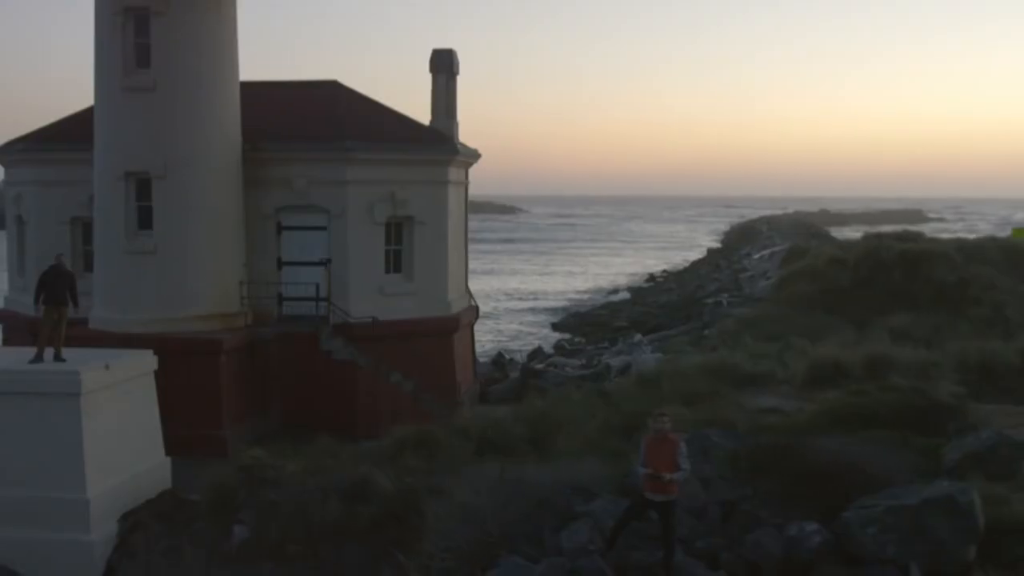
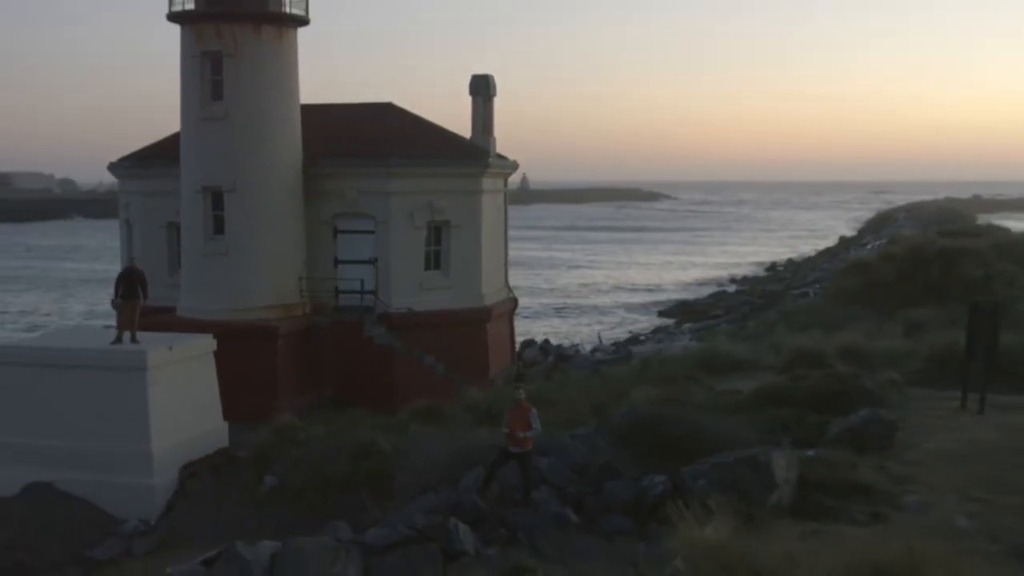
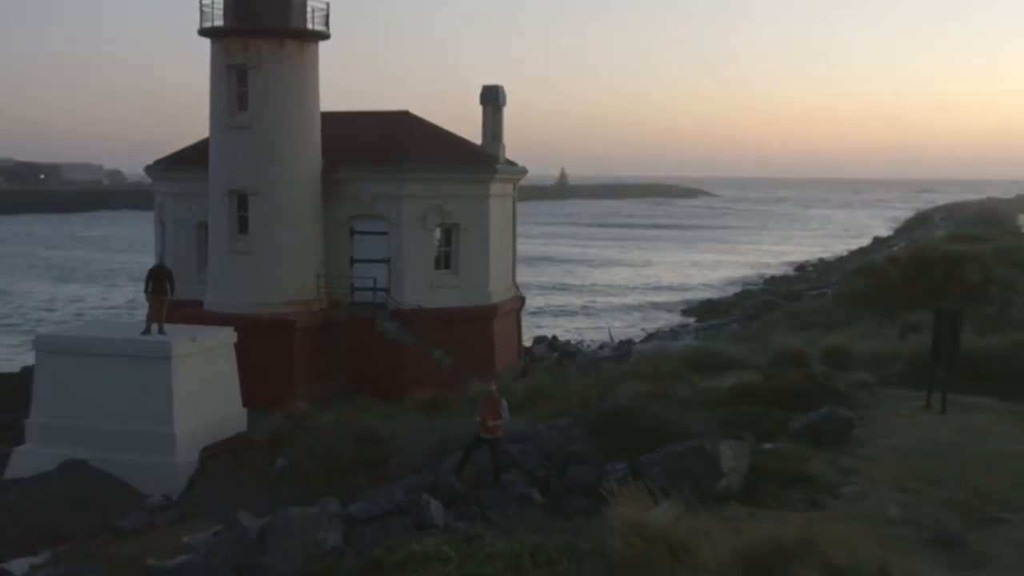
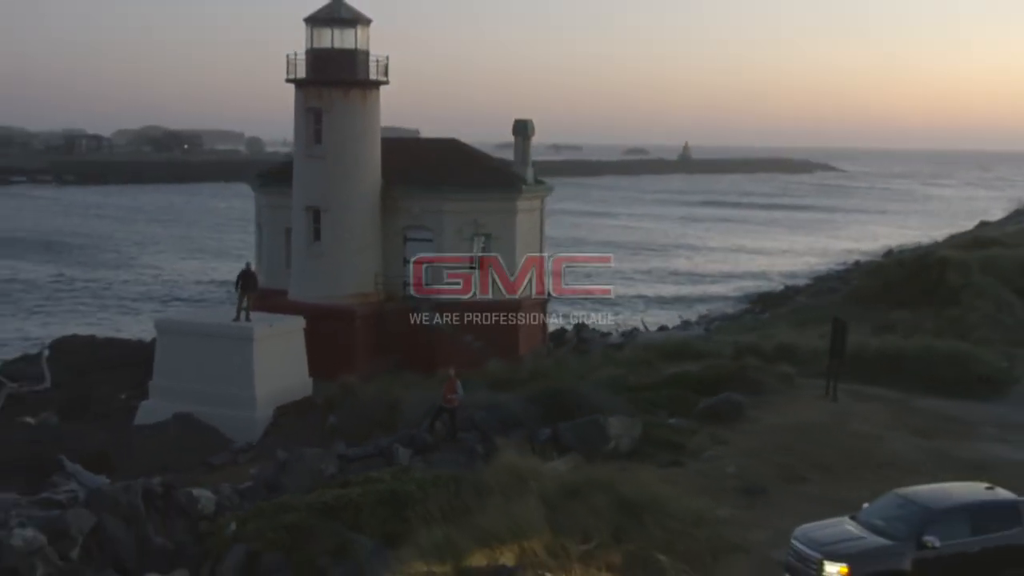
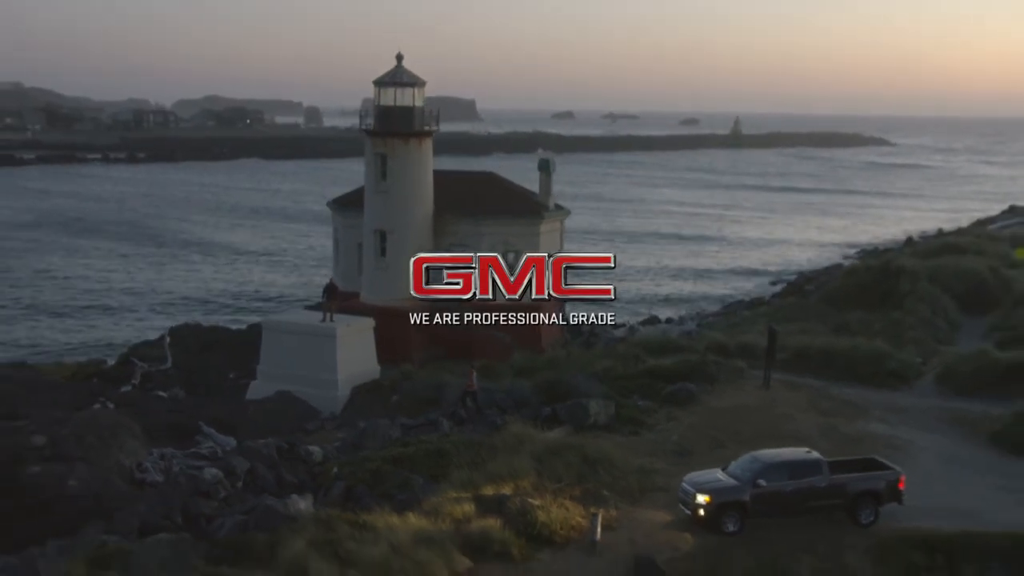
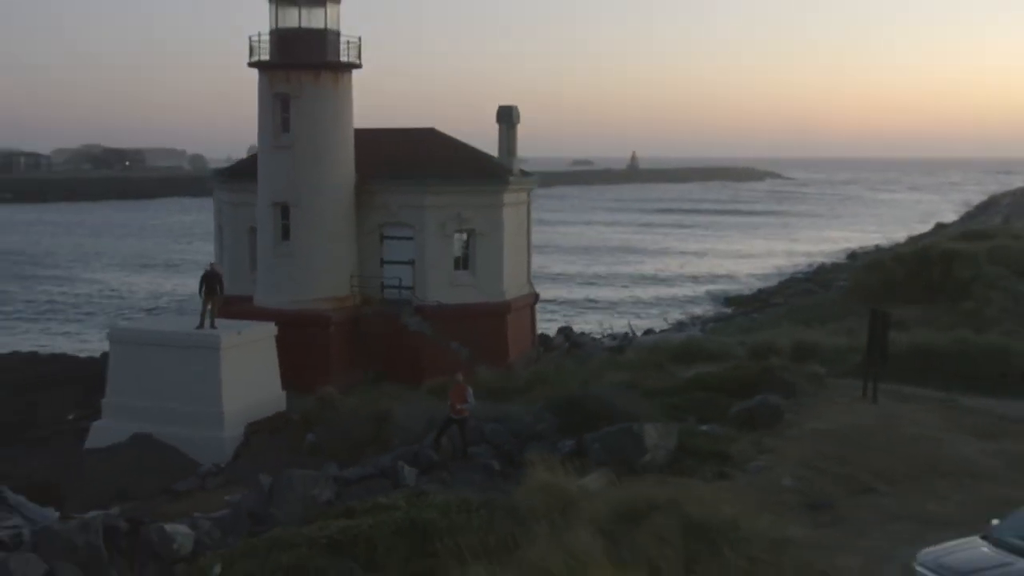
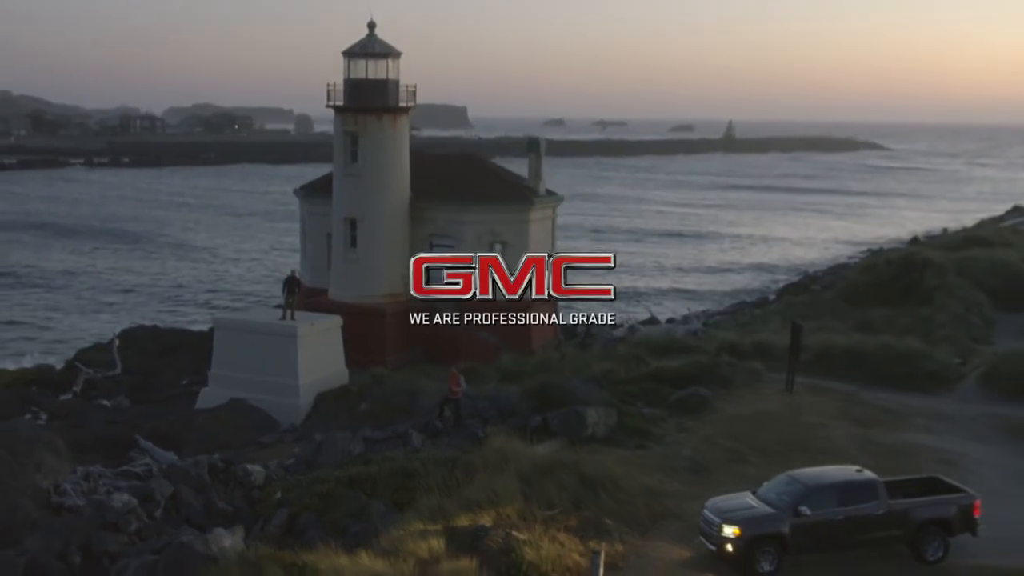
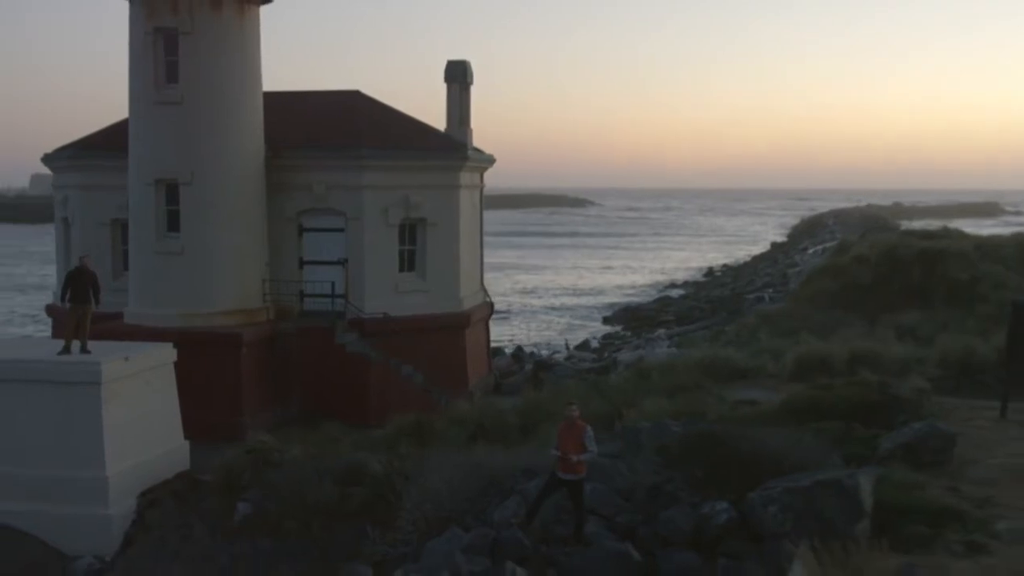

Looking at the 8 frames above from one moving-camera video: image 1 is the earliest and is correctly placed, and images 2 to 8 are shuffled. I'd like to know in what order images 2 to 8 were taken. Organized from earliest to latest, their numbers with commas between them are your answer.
8, 2, 3, 6, 4, 7, 5
